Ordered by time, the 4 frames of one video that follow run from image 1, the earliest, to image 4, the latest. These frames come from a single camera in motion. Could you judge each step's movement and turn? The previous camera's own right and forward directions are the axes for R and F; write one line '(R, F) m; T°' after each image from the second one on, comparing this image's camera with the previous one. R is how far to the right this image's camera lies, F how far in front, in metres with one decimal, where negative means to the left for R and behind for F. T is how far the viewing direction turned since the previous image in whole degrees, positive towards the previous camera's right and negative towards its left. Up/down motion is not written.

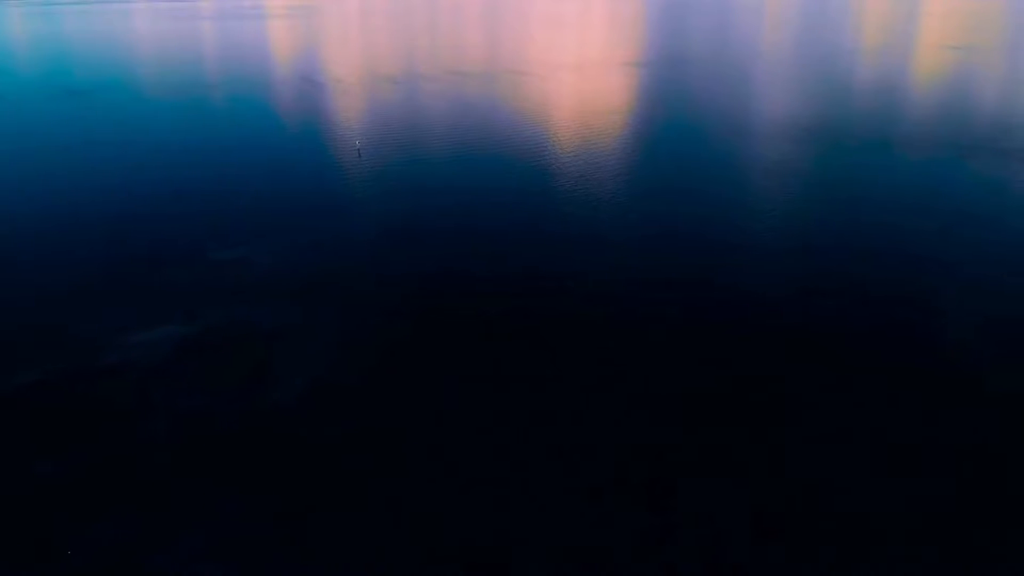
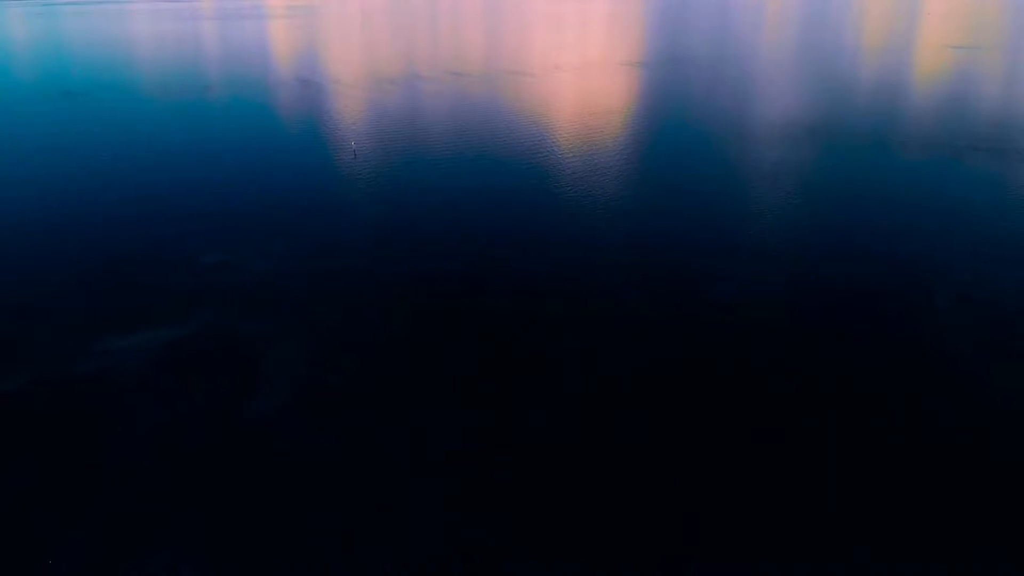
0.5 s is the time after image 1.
(+0.9, +0.6) m; 0°
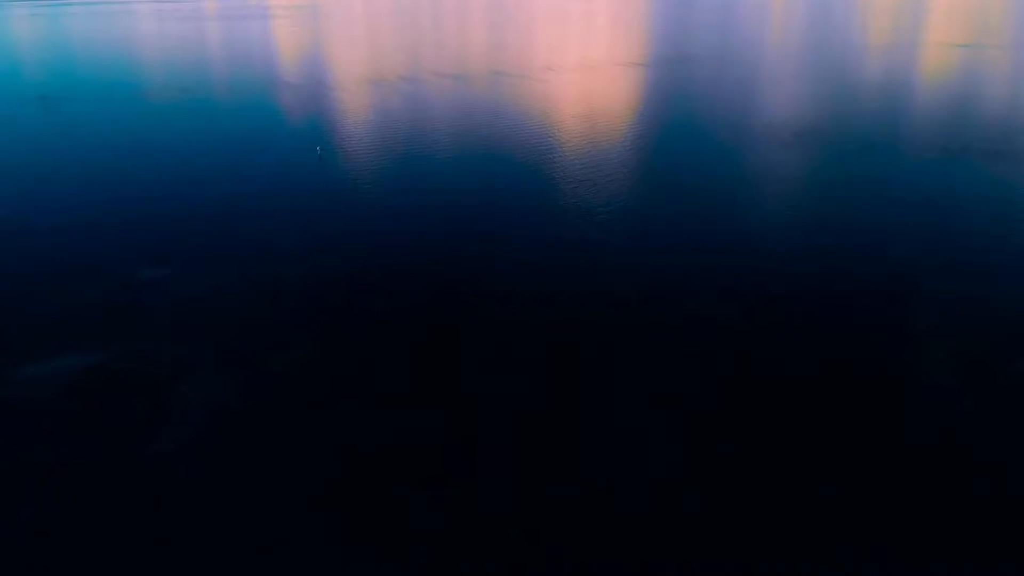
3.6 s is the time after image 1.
(+0.6, +0.4) m; 0°
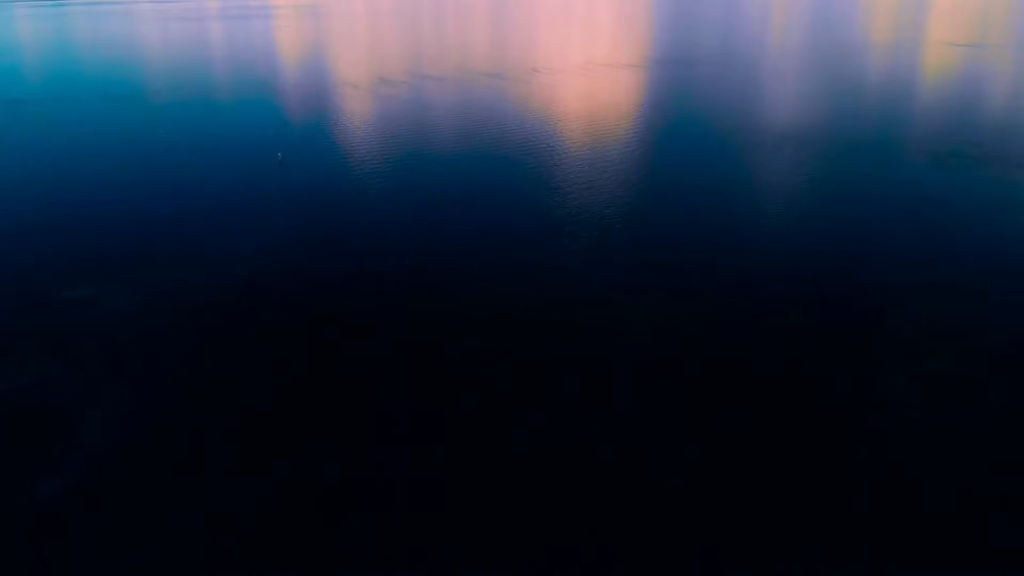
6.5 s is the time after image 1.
(+0.5, +0.5) m; 0°
